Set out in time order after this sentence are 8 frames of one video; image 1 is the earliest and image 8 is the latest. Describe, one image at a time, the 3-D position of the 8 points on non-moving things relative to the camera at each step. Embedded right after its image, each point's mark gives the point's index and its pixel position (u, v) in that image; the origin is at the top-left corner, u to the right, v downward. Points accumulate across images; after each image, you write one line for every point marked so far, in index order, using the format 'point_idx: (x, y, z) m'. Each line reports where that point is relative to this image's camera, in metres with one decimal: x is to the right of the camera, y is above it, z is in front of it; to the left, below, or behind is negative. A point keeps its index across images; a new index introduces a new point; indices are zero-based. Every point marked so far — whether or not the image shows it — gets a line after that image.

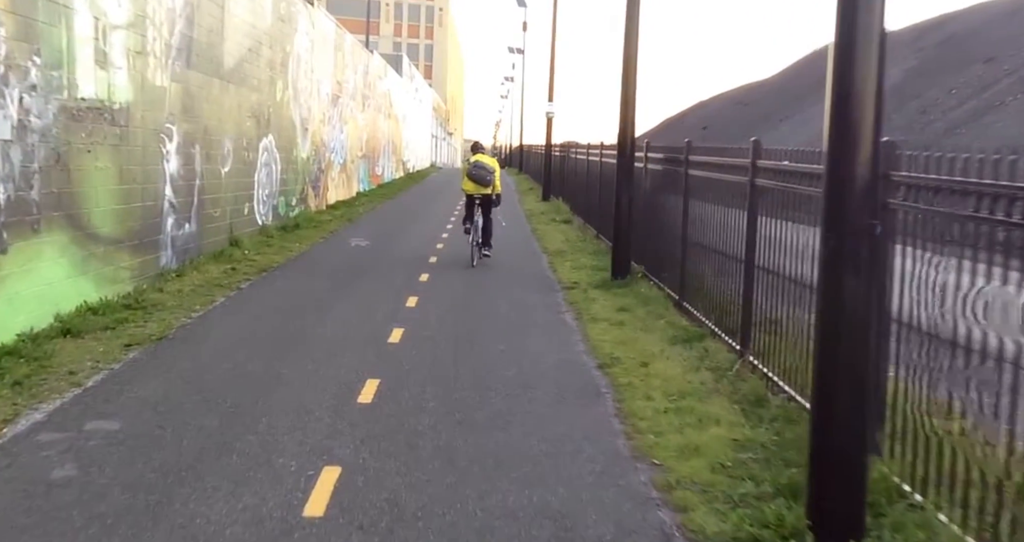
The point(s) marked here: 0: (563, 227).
0: (+1.2, +1.0, +18.4) m
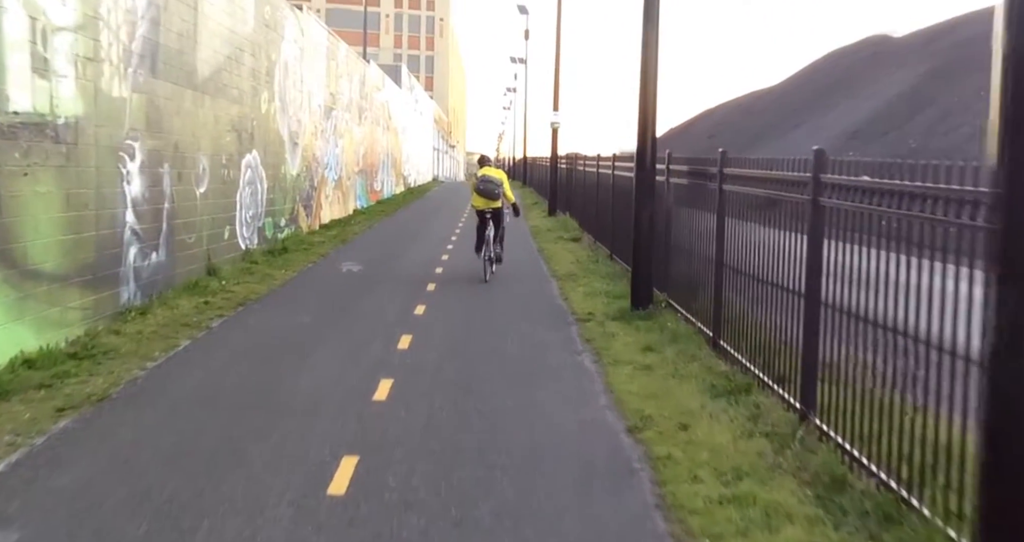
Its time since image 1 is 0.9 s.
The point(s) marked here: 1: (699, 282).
0: (+1.3, +0.6, +17.2) m
1: (+2.1, -0.1, +8.9) m
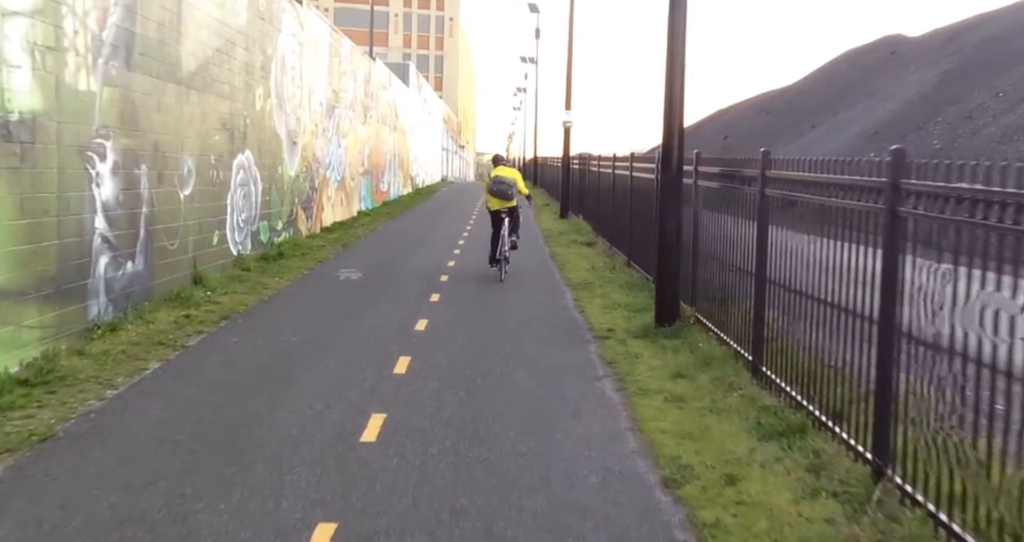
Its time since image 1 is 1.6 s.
0: (+1.5, +0.4, +16.2) m
1: (+2.2, -0.3, +7.9) m
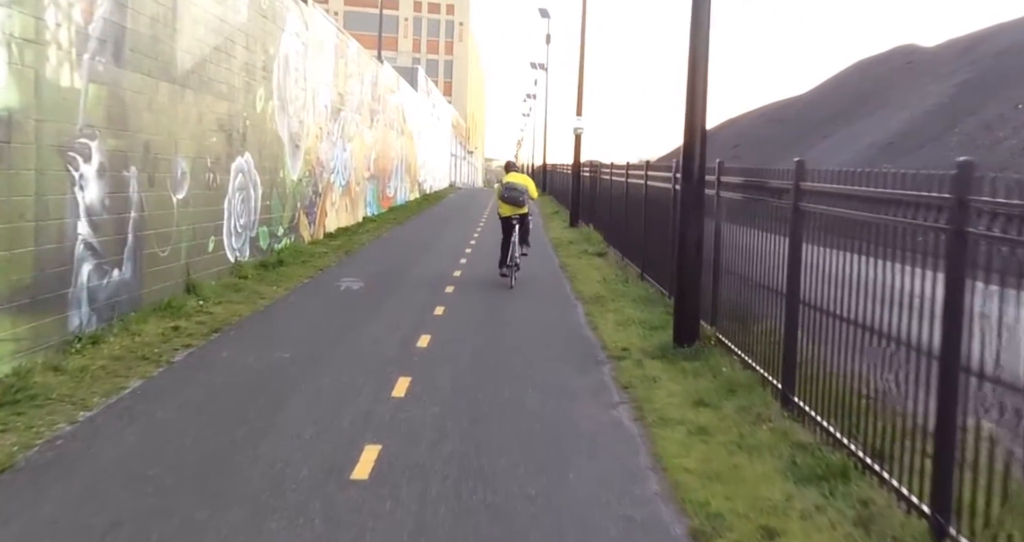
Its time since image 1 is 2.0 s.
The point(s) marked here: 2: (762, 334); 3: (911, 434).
0: (+1.7, +0.2, +15.6) m
1: (+2.3, -0.4, +7.3) m
2: (+2.3, -0.6, +7.3) m
3: (+2.3, -0.9, +4.5) m
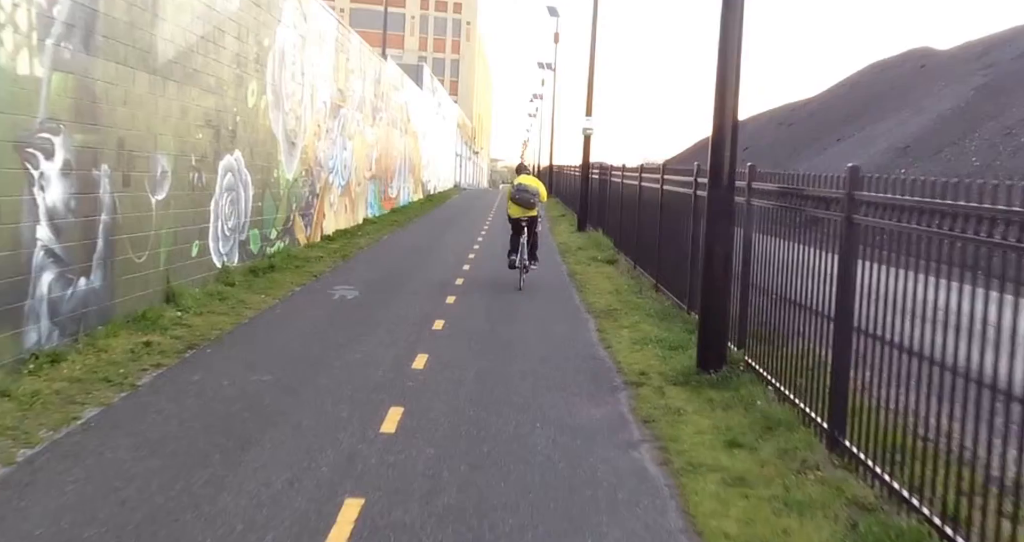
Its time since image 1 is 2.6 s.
0: (+1.8, 0.0, +14.8) m
1: (+2.4, -0.6, +6.5) m
2: (+2.4, -0.7, +6.5) m
3: (+2.3, -1.1, +3.7) m
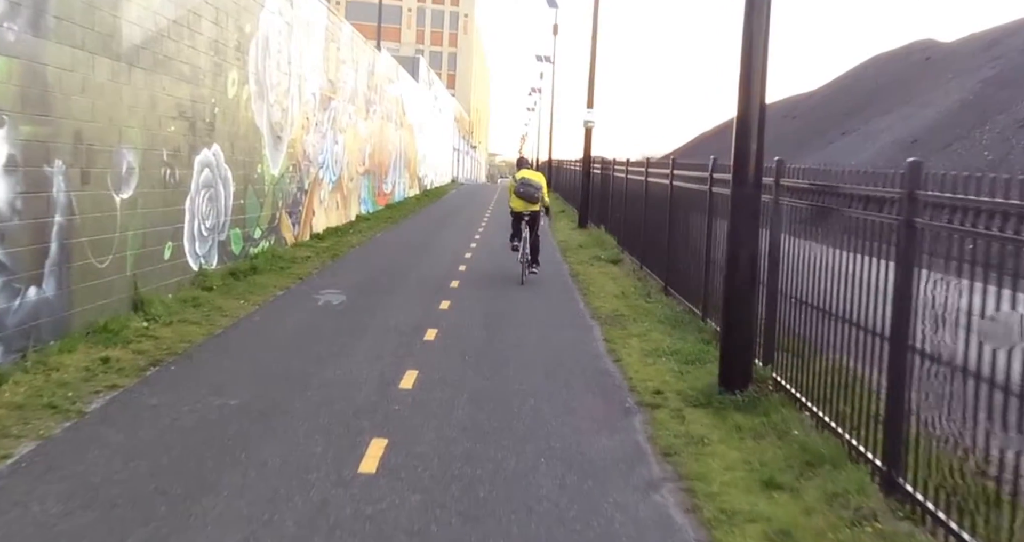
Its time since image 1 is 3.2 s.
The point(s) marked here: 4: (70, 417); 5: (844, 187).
0: (+1.8, 0.0, +14.0) m
1: (+2.4, -0.7, +5.7) m
2: (+2.4, -0.8, +5.7) m
3: (+2.3, -1.2, +2.9) m
4: (-3.2, -1.1, +5.8) m
5: (+2.4, +0.6, +5.7) m
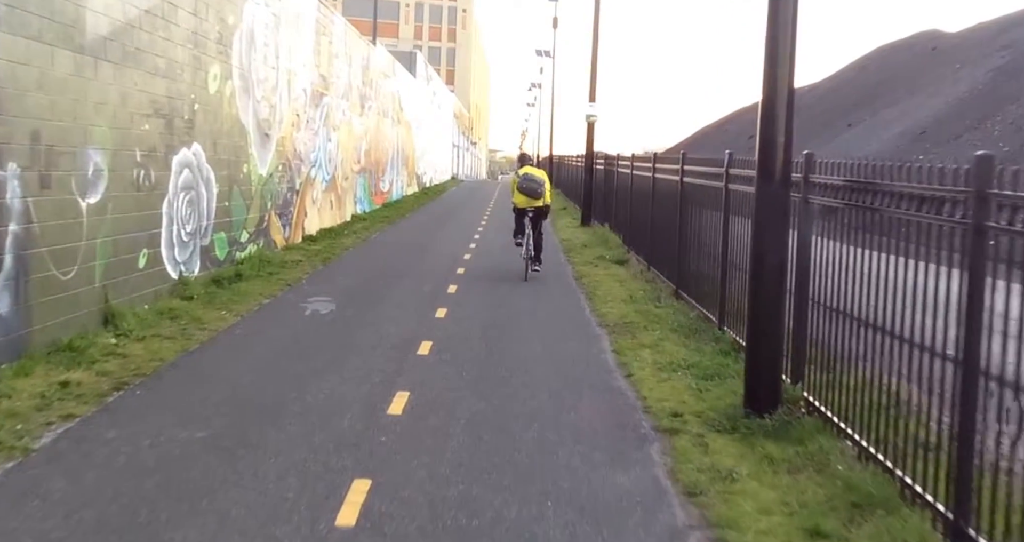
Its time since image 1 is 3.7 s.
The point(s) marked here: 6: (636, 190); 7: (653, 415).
0: (+1.8, 0.0, +13.3) m
1: (+2.4, -0.7, +5.0) m
2: (+2.4, -0.9, +5.0) m
3: (+2.3, -1.3, +2.2) m
4: (-3.2, -1.2, +5.1) m
5: (+2.4, +0.5, +5.0) m
6: (+2.4, +1.6, +15.2) m
7: (+1.1, -1.1, +6.1) m
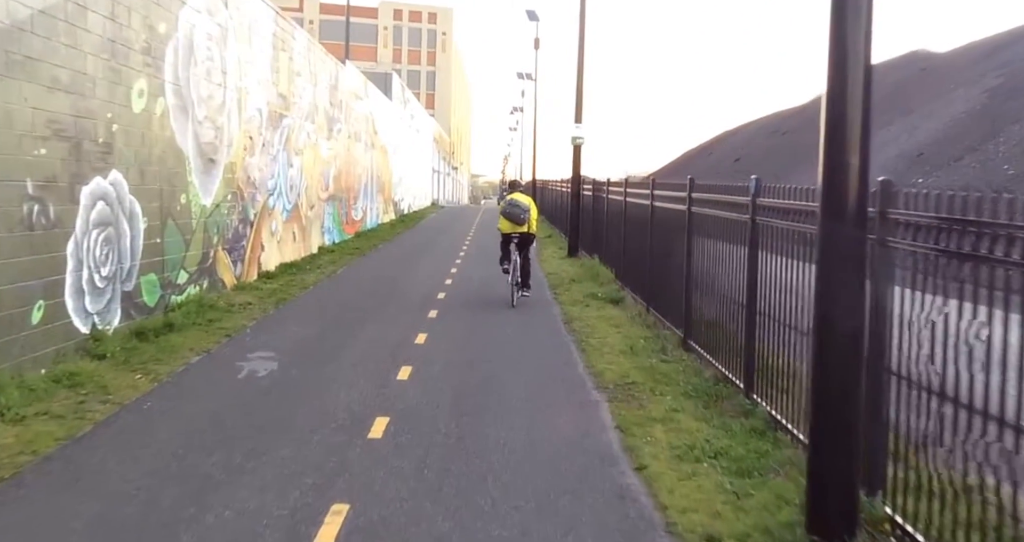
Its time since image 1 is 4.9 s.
0: (+1.5, -0.6, +11.7) m
1: (+2.3, -1.1, +3.4) m
2: (+2.3, -1.2, +3.4) m
3: (+2.3, -1.5, +0.6) m
4: (-3.3, -1.6, +3.4) m
5: (+2.3, +0.2, +3.5) m
6: (+2.1, +0.9, +13.7) m
7: (+1.0, -1.5, +4.5) m
